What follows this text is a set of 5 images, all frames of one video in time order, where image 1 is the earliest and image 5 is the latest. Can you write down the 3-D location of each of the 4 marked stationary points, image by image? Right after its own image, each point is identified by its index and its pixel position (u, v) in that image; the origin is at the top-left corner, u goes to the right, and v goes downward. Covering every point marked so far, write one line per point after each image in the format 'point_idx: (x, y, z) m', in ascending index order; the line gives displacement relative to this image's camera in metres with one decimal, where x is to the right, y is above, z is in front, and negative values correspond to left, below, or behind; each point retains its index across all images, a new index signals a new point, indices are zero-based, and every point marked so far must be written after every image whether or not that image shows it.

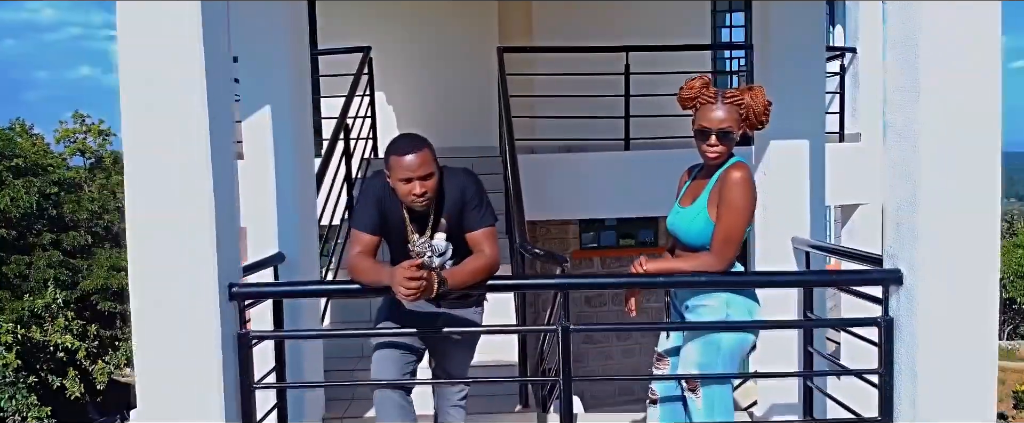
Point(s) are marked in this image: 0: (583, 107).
0: (+0.7, +1.1, +7.8) m
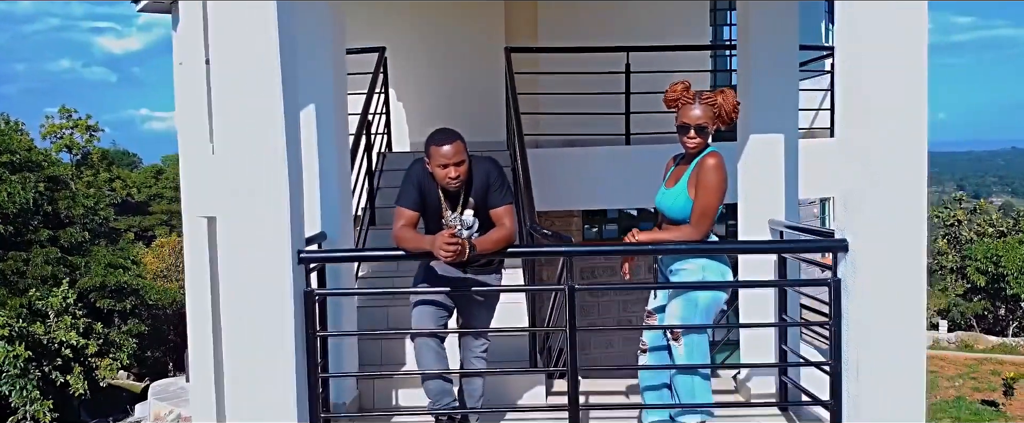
0: (+0.8, +1.2, +8.3) m
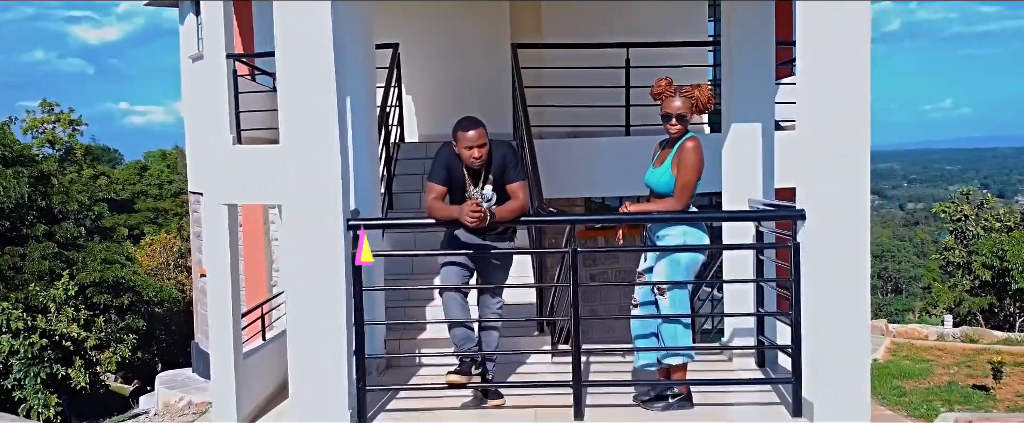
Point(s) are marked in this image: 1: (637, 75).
0: (+0.9, +1.3, +8.8) m
1: (+1.4, +1.5, +8.8) m
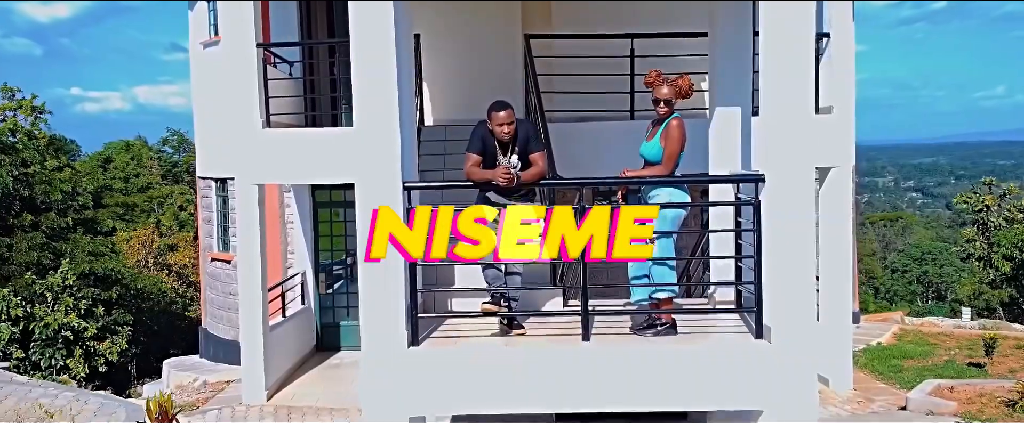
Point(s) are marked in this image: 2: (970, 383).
0: (+1.0, +1.6, +9.6) m
1: (+1.6, +1.8, +9.6) m
2: (+7.5, -2.8, +12.7) m
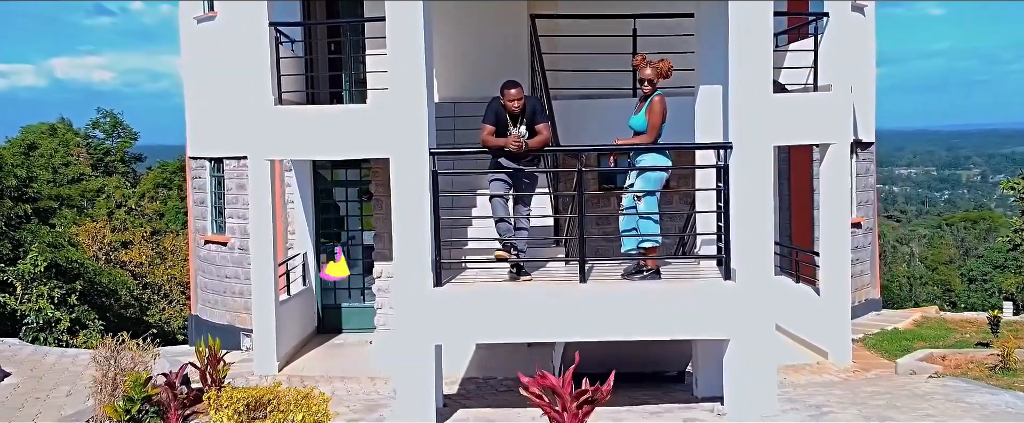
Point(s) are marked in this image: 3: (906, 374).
0: (+1.1, +2.0, +10.2) m
1: (+1.7, +2.2, +10.2) m
2: (+7.6, -2.4, +13.5) m
3: (+6.2, -2.6, +12.4) m
